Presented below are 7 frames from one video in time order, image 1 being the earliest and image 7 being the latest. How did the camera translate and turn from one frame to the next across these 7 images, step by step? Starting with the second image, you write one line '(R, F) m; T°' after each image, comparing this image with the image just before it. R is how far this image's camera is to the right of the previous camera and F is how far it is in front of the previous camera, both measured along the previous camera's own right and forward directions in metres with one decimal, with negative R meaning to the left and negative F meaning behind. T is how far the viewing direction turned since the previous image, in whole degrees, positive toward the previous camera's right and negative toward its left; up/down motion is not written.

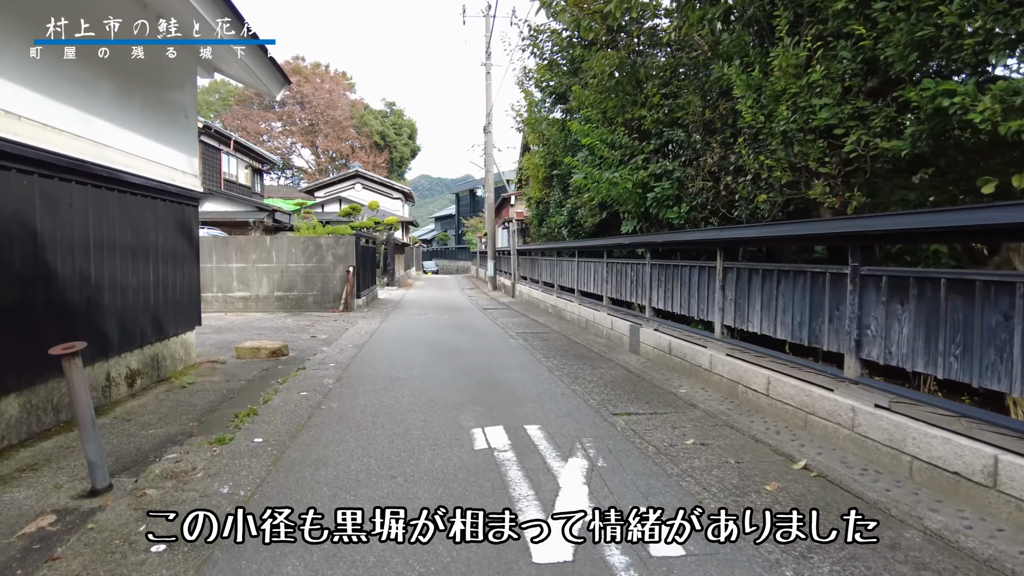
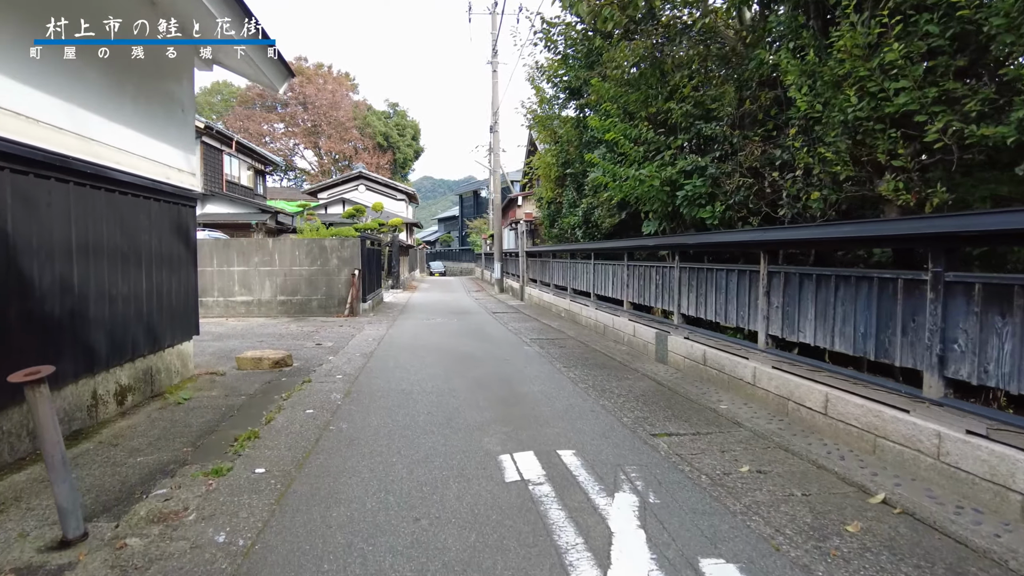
(-0.2, +0.5) m; 0°
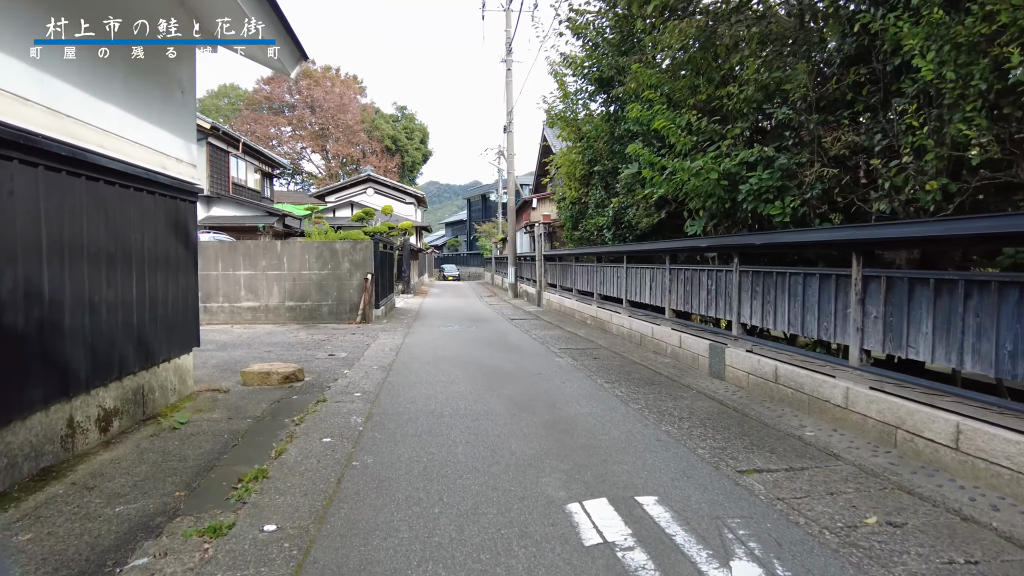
(-0.3, +0.8) m; 0°
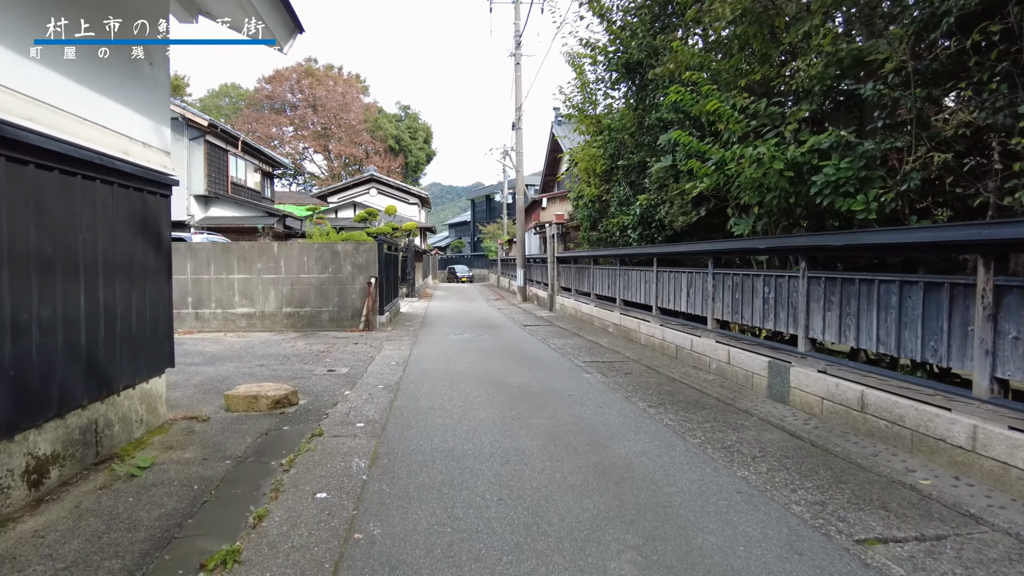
(-0.2, +1.0) m; 0°
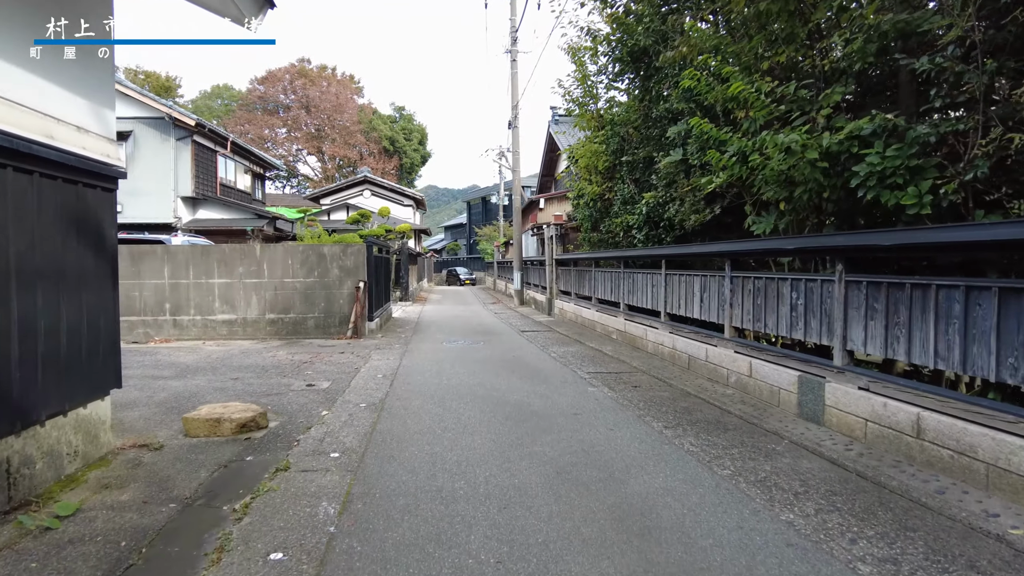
(0.0, +0.7) m; 0°
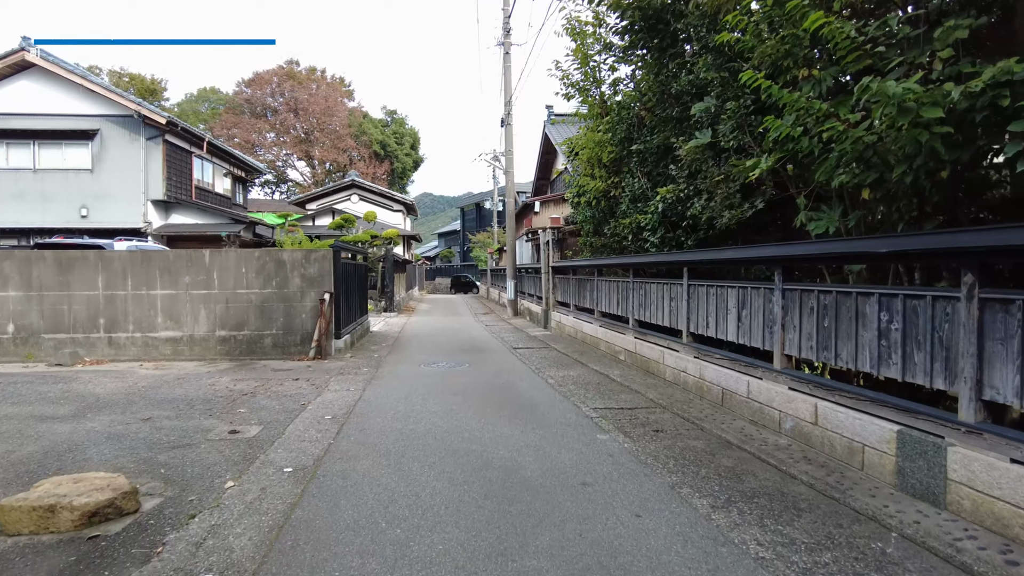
(+0.1, +1.6) m; 0°
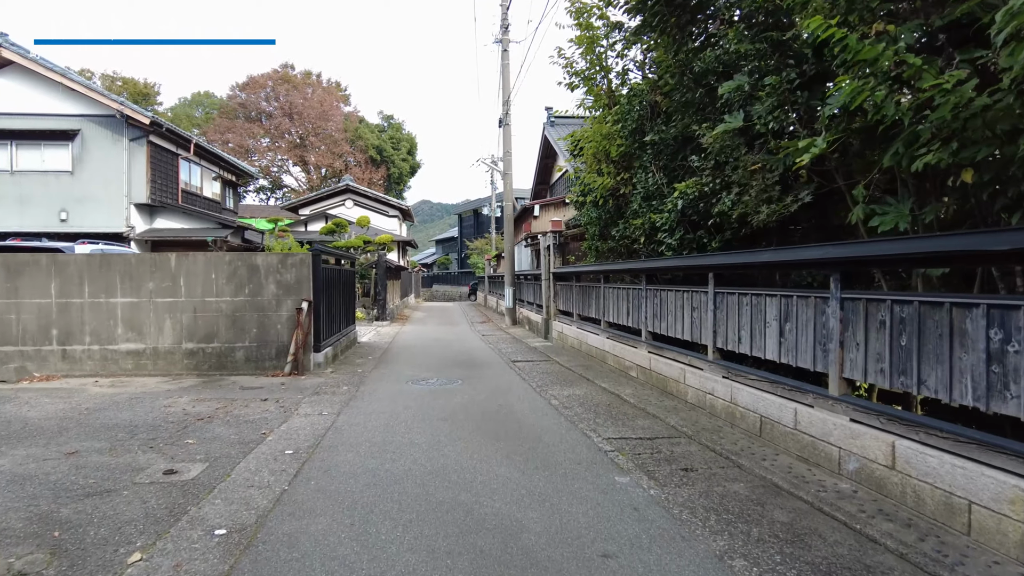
(0.0, +1.0) m; 0°
